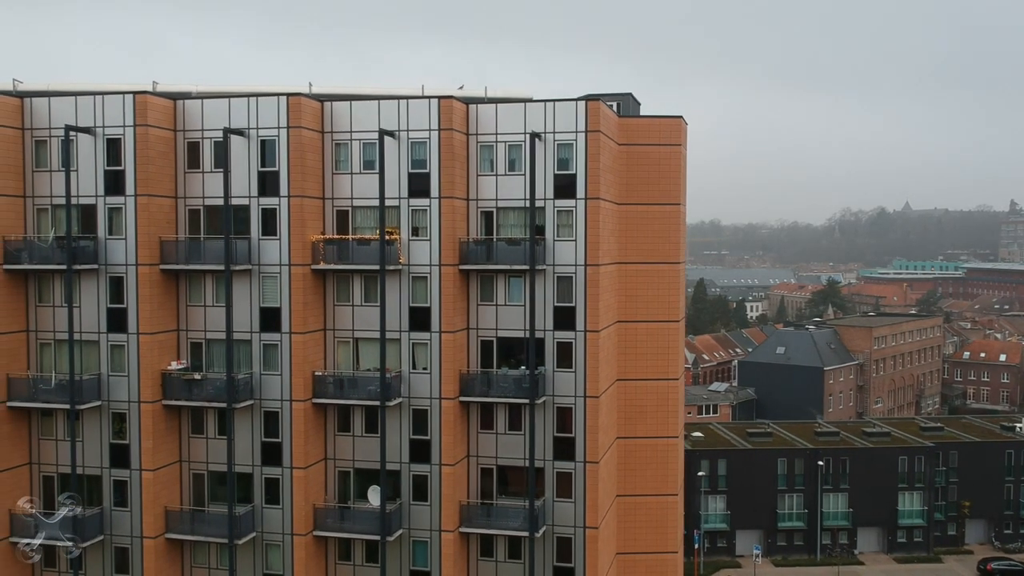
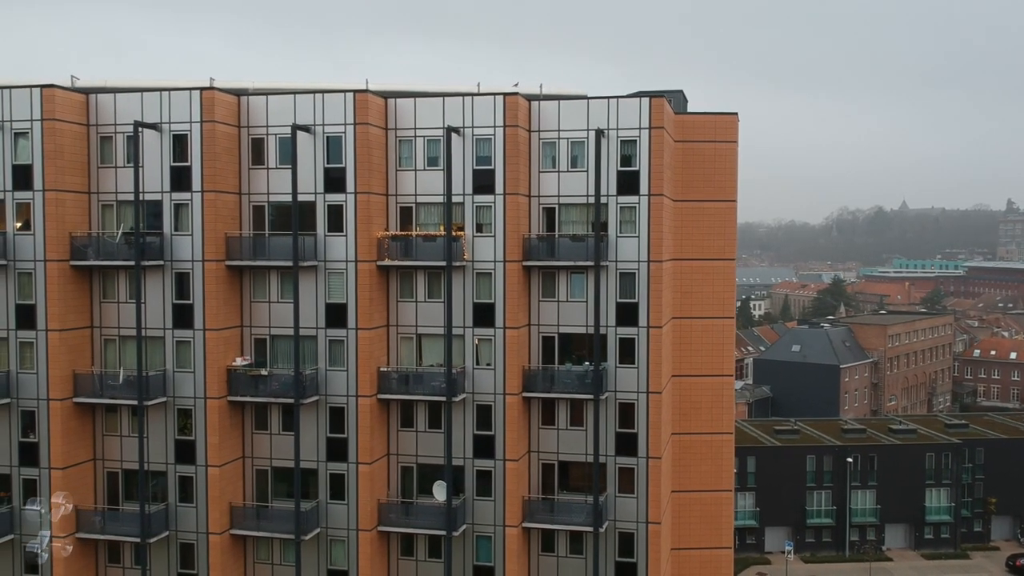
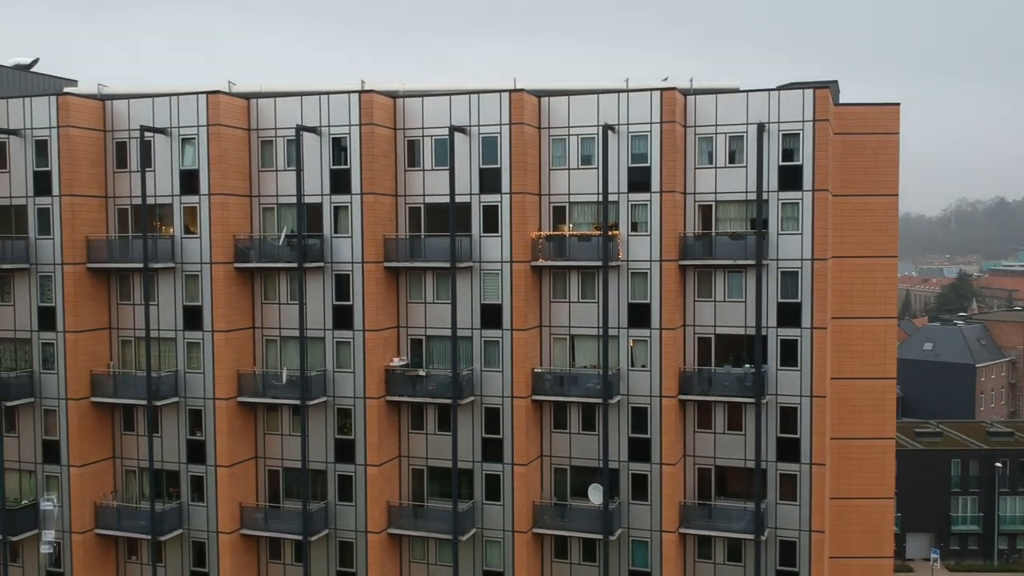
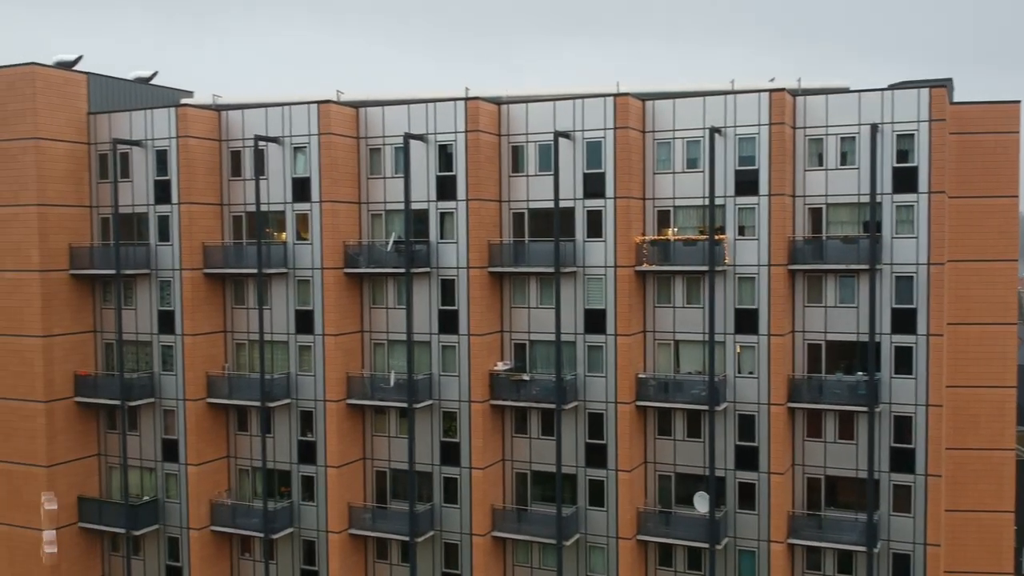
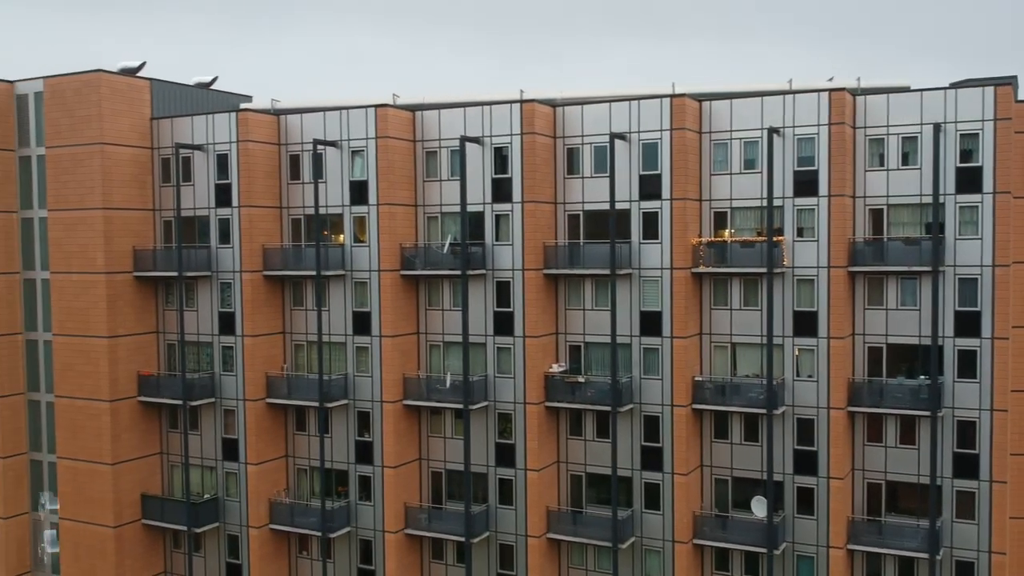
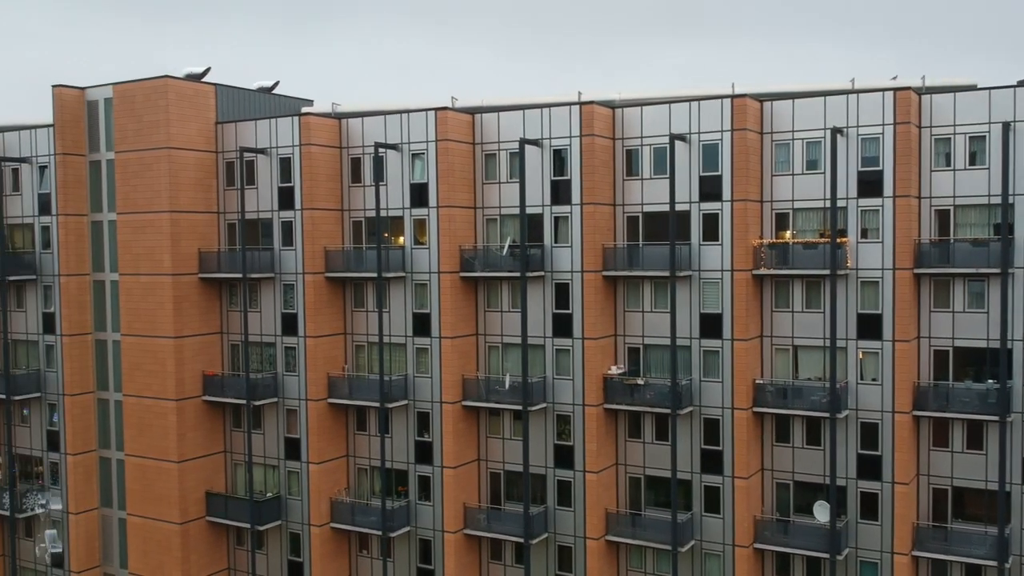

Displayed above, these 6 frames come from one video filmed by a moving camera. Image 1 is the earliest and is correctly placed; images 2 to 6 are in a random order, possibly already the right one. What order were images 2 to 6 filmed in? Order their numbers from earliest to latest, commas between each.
2, 3, 4, 5, 6
